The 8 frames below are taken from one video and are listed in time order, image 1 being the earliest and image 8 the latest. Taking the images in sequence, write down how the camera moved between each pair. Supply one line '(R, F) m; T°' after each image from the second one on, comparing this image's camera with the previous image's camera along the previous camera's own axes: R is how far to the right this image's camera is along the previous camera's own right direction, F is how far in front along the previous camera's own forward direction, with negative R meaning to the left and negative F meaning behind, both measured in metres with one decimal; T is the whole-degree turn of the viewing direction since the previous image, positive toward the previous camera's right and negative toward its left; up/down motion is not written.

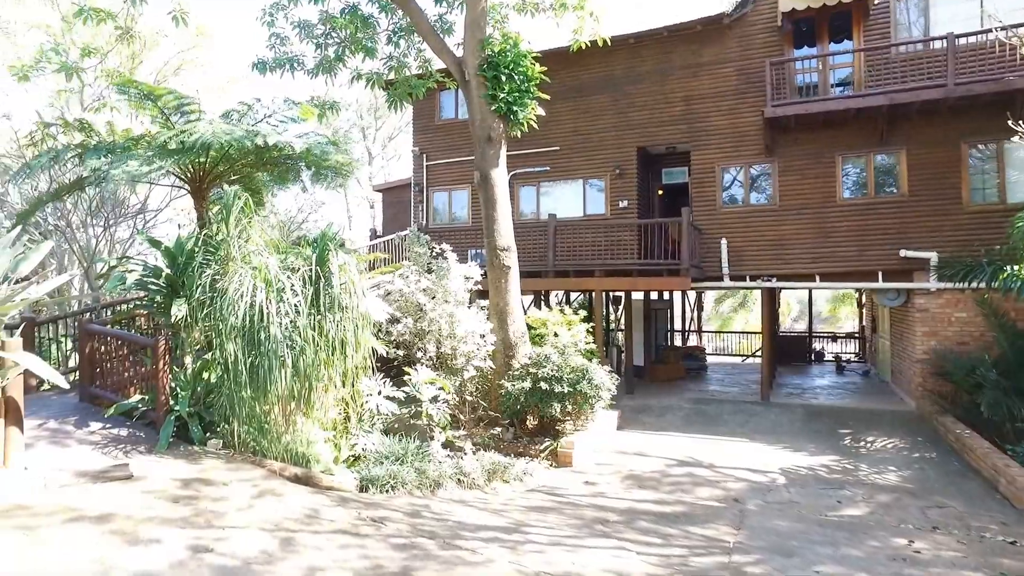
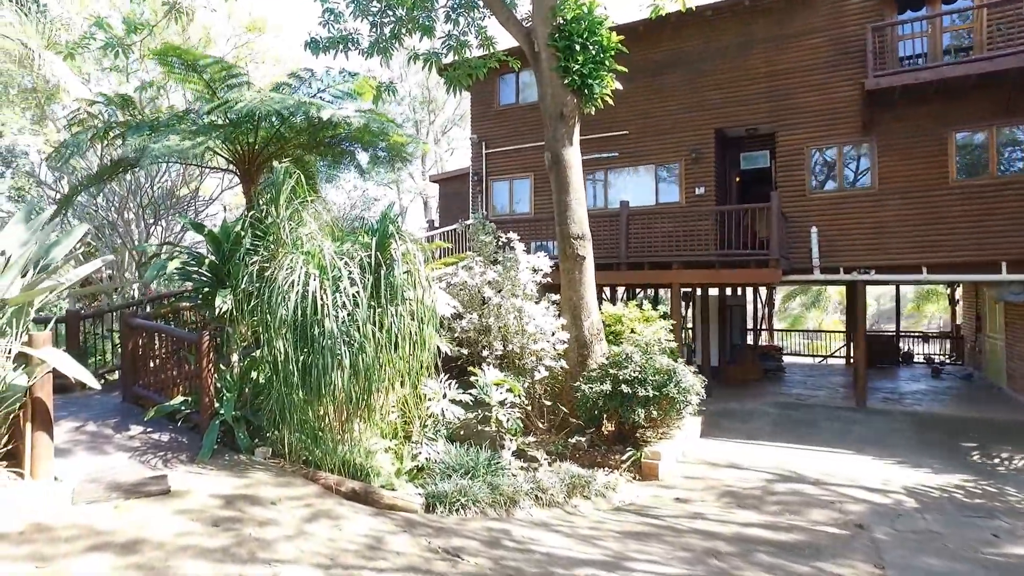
(-0.3, +0.8) m; -4°
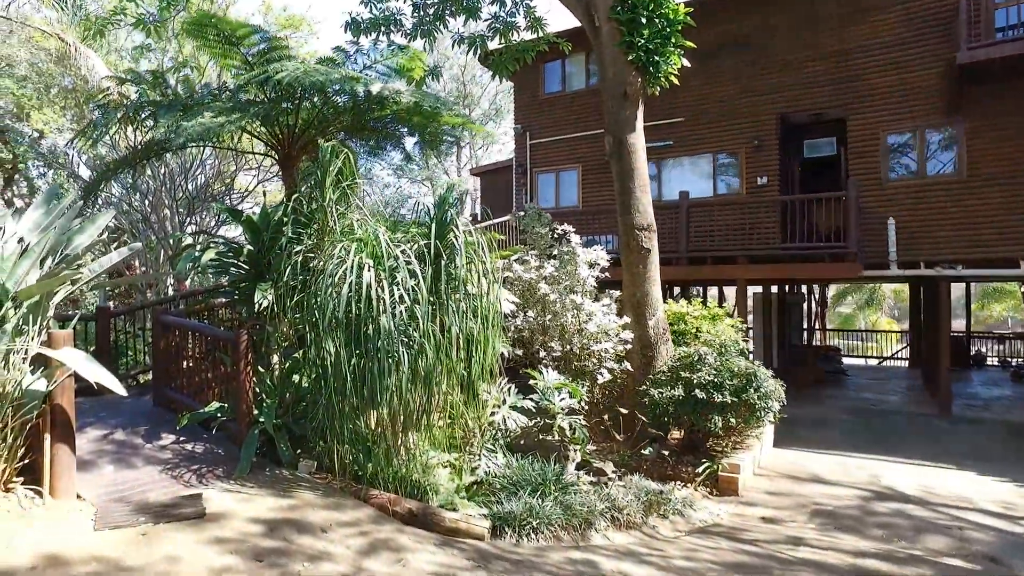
(-0.3, +0.6) m; -2°
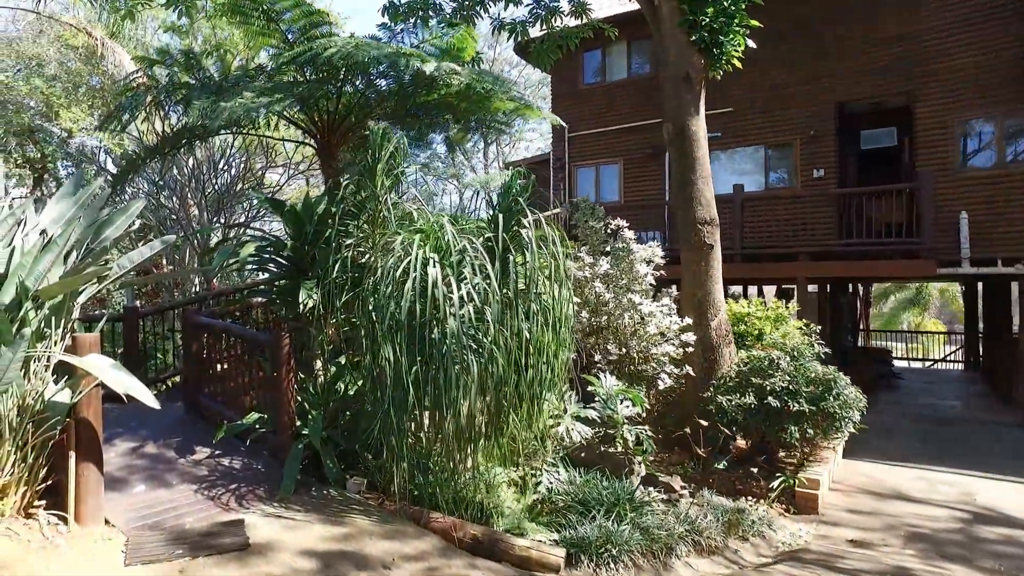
(-0.3, +0.5) m; -2°
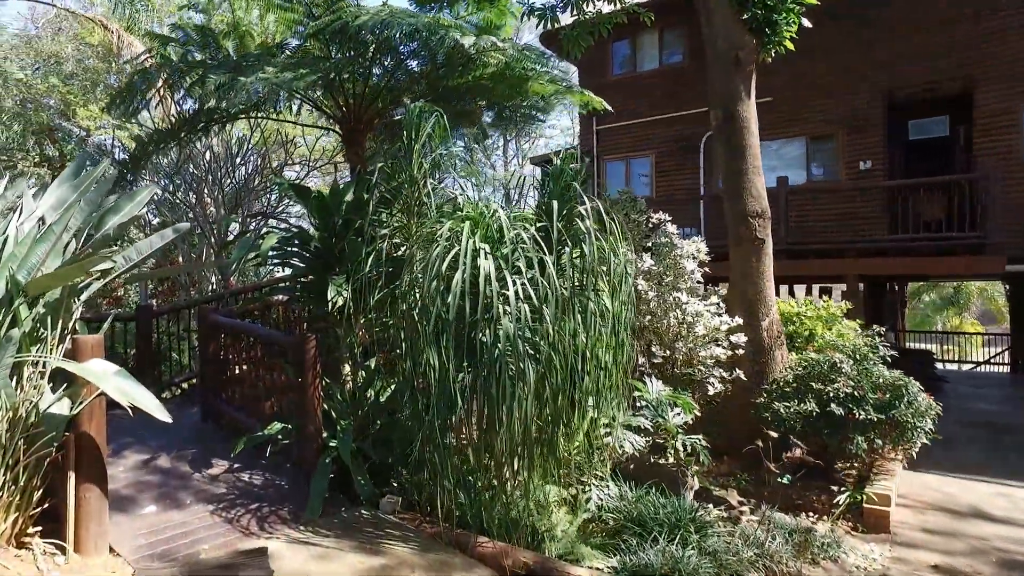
(-0.2, +0.5) m; -1°
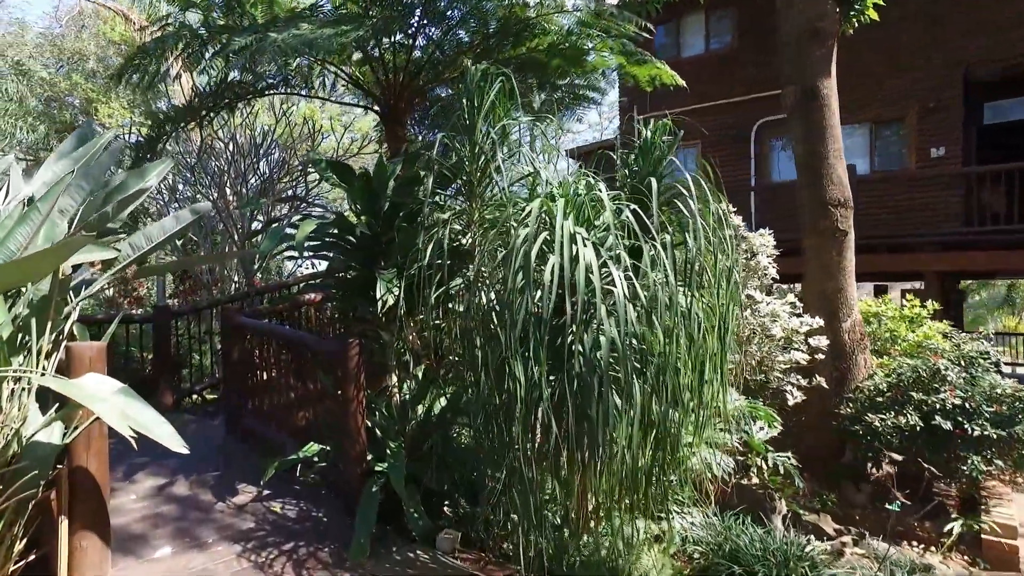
(-0.3, +0.6) m; -1°
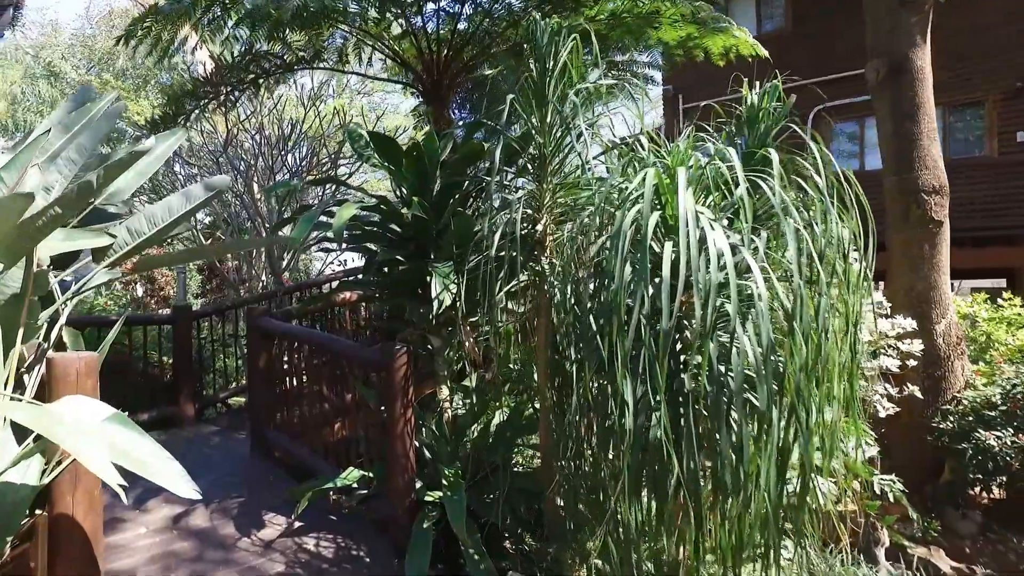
(-0.2, +0.6) m; -2°
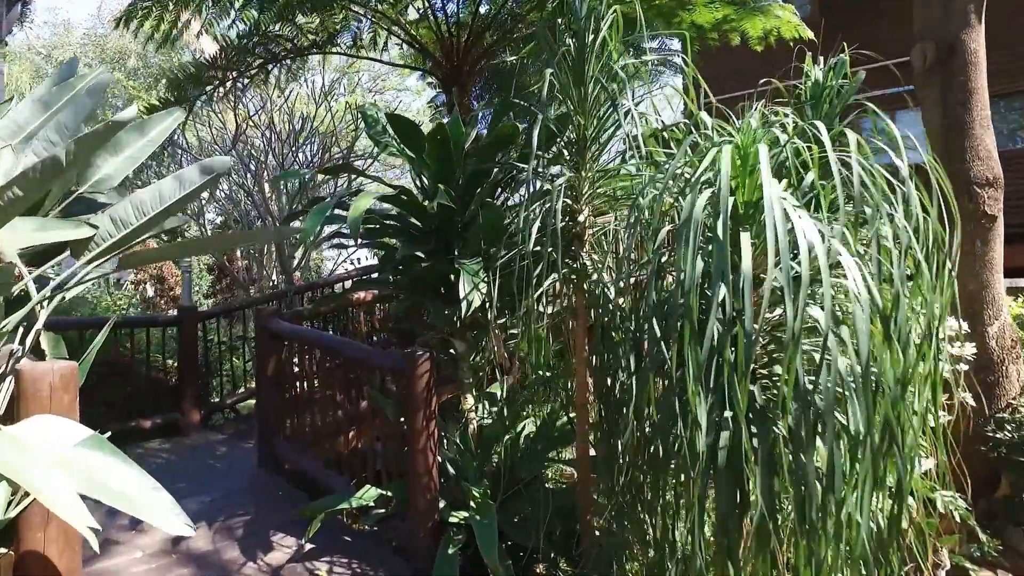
(-0.1, +0.3) m; -1°
